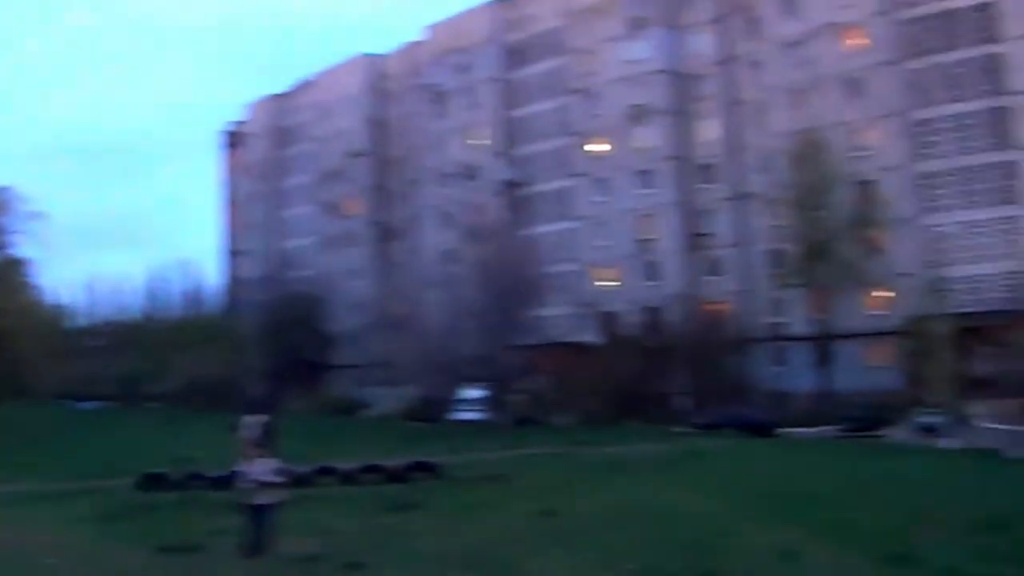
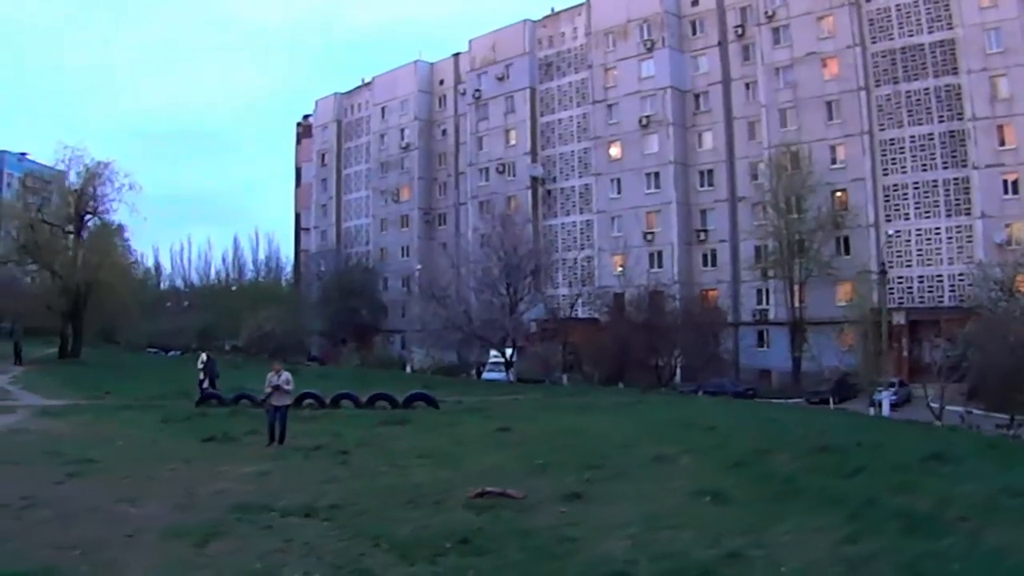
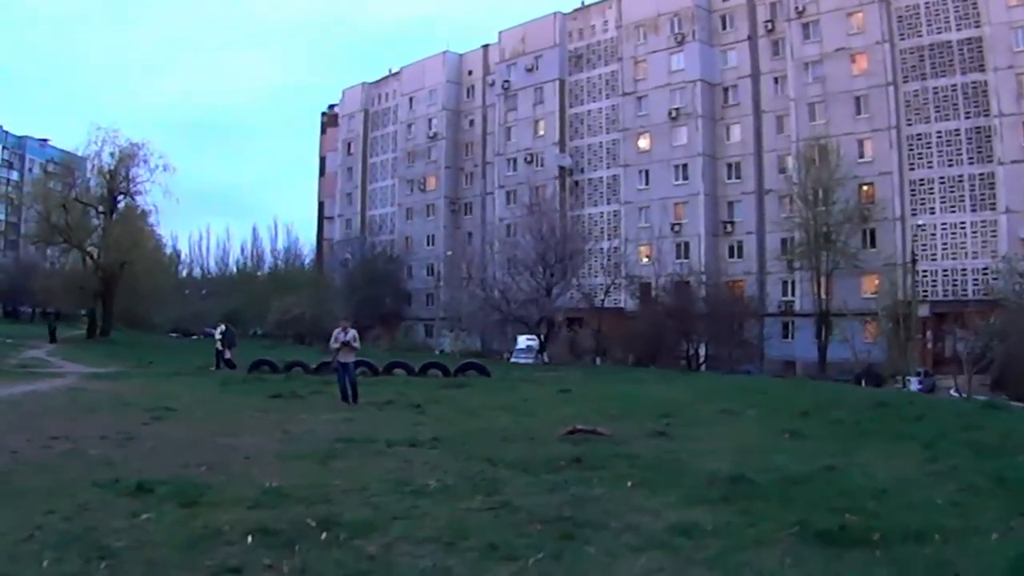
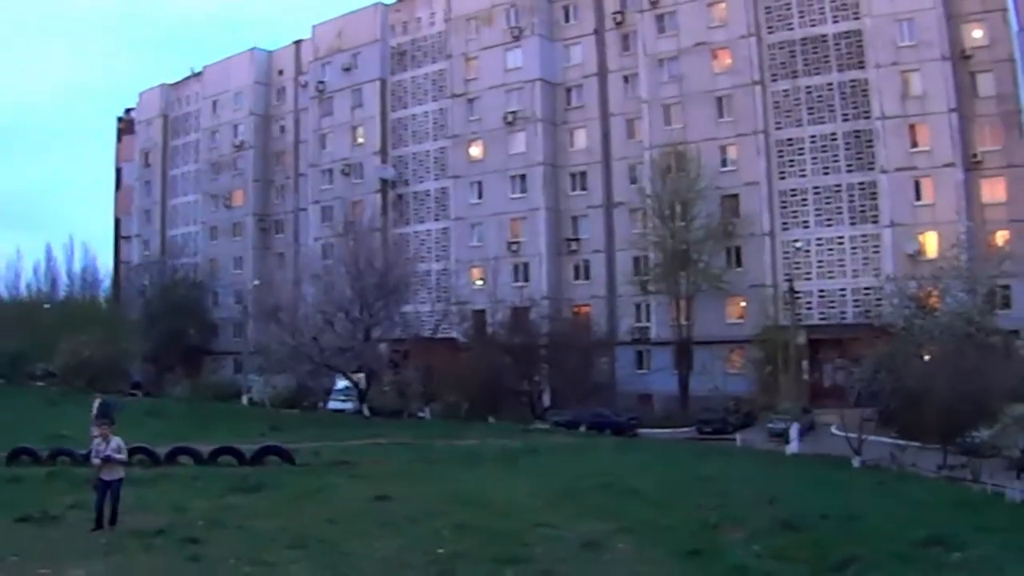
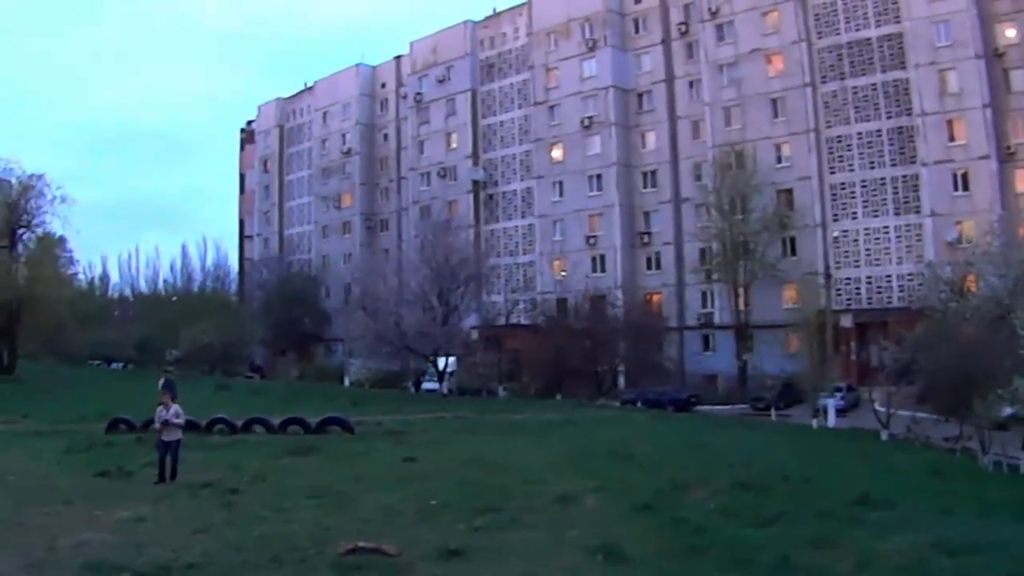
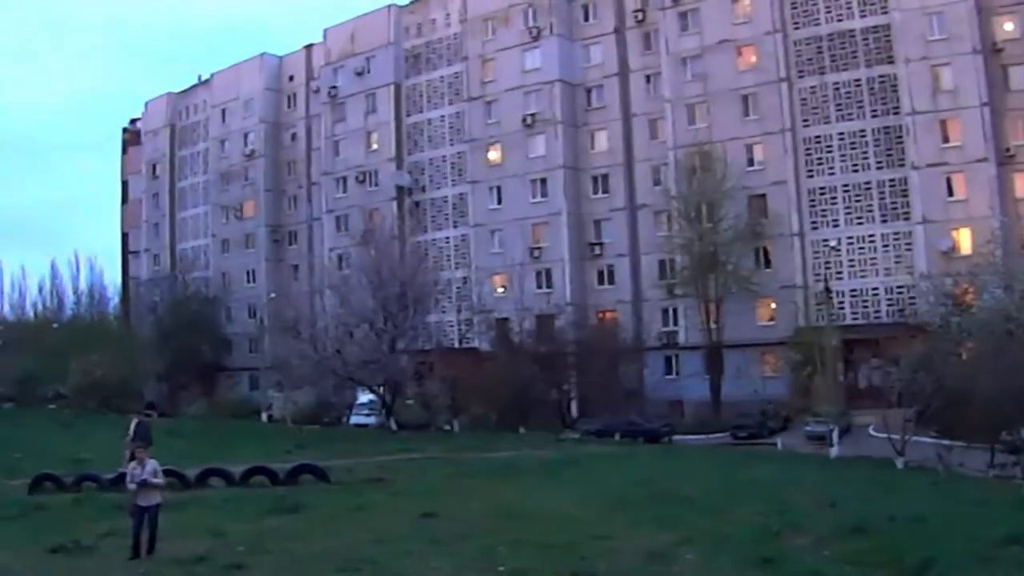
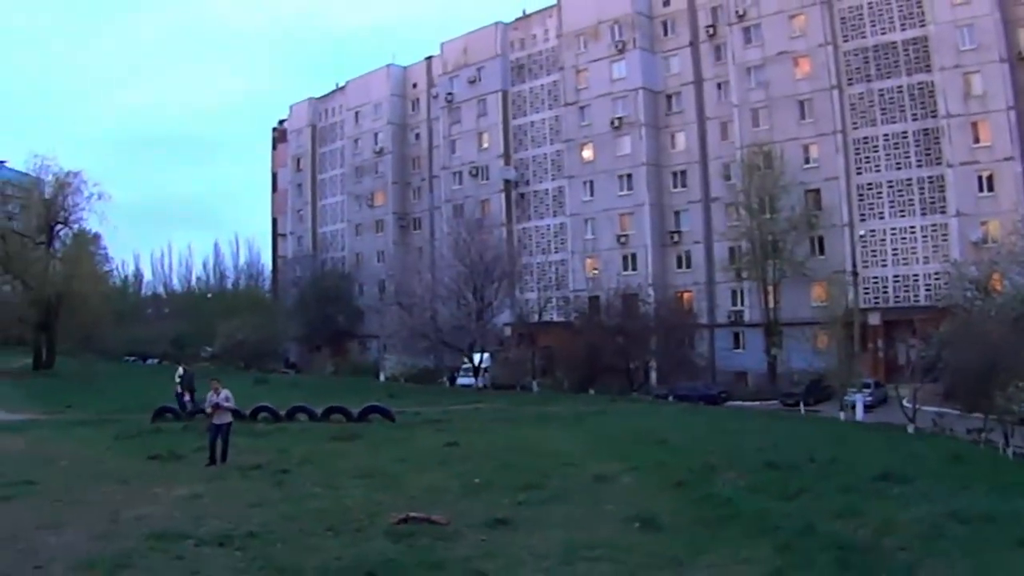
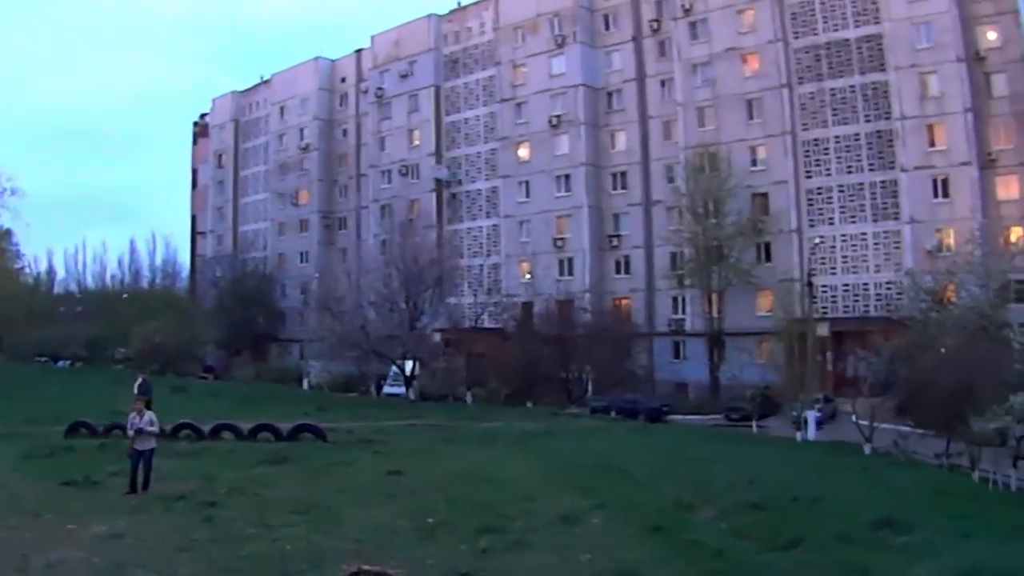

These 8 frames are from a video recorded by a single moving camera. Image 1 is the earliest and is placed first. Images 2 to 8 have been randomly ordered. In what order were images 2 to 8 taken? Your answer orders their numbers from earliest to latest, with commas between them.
6, 4, 8, 5, 7, 2, 3
